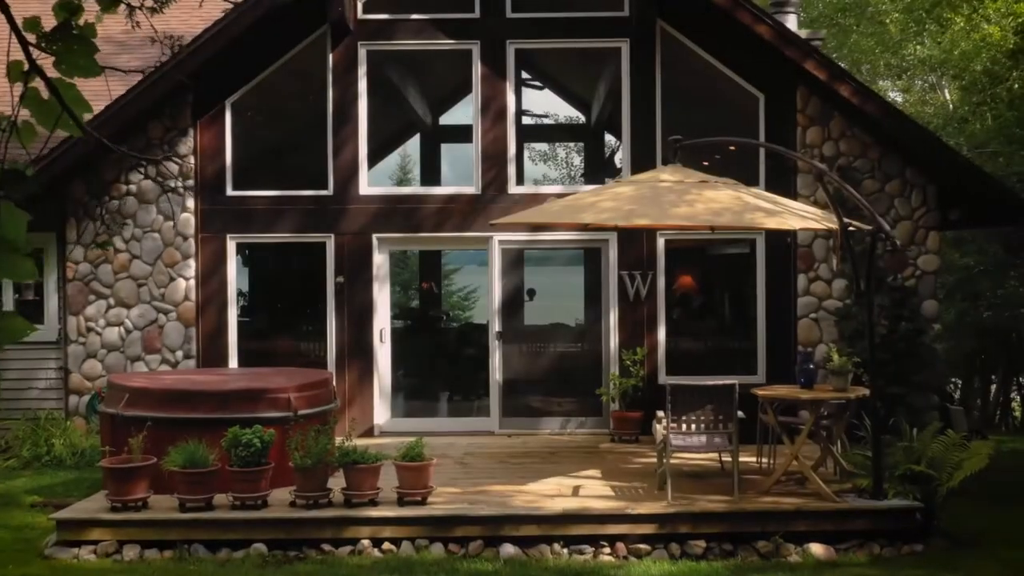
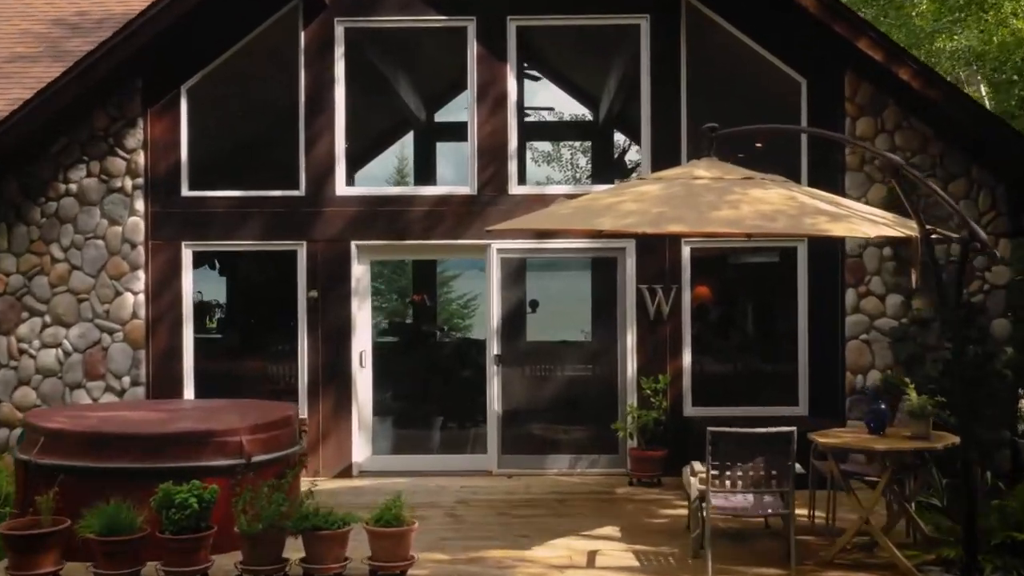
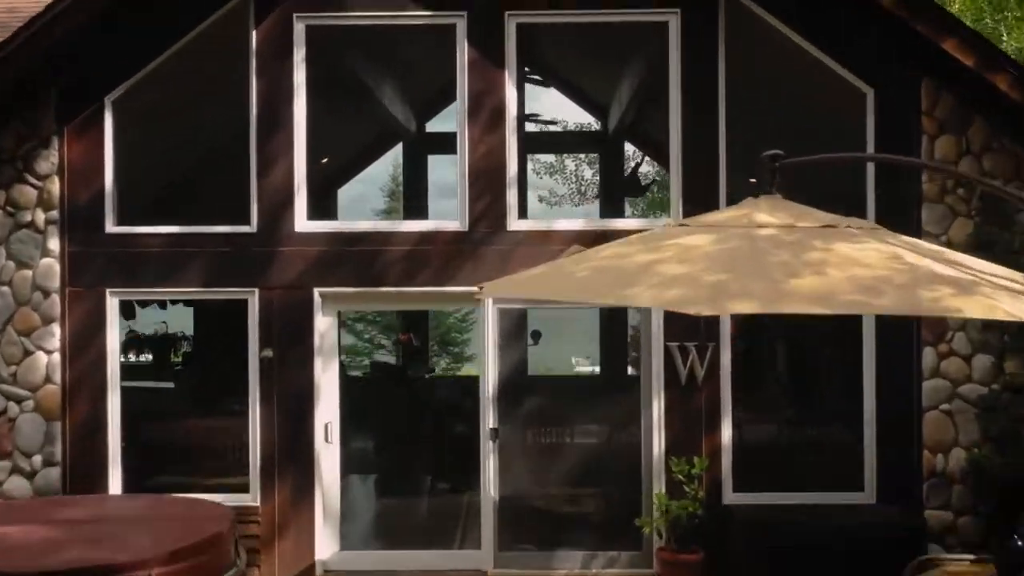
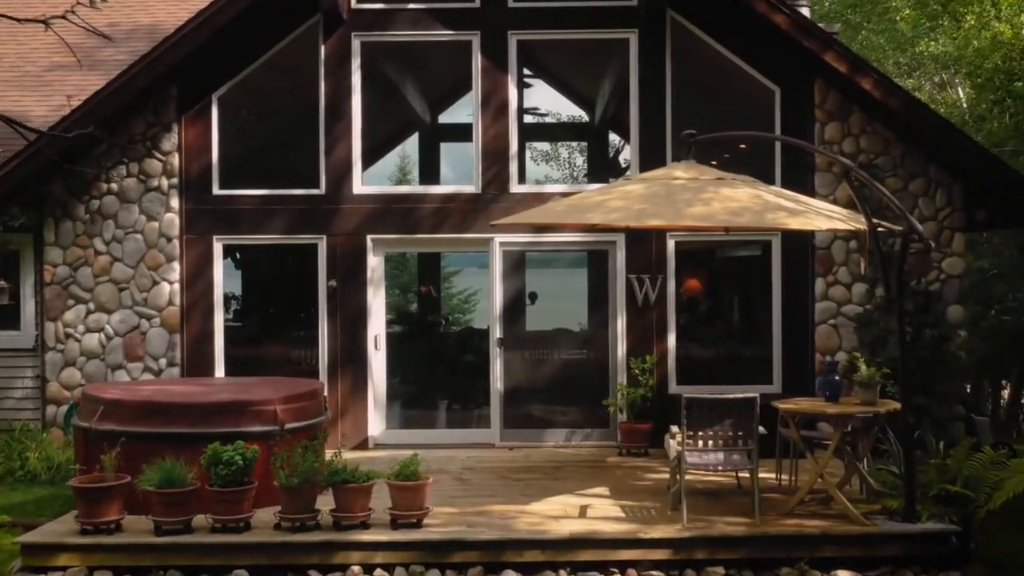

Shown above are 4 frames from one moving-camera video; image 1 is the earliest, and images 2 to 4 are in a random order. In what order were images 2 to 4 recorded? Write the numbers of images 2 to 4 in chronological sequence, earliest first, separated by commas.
4, 2, 3
